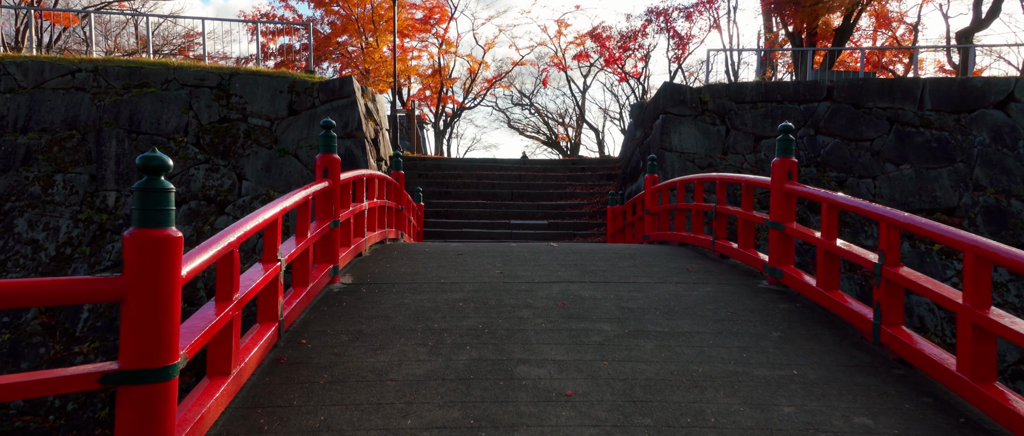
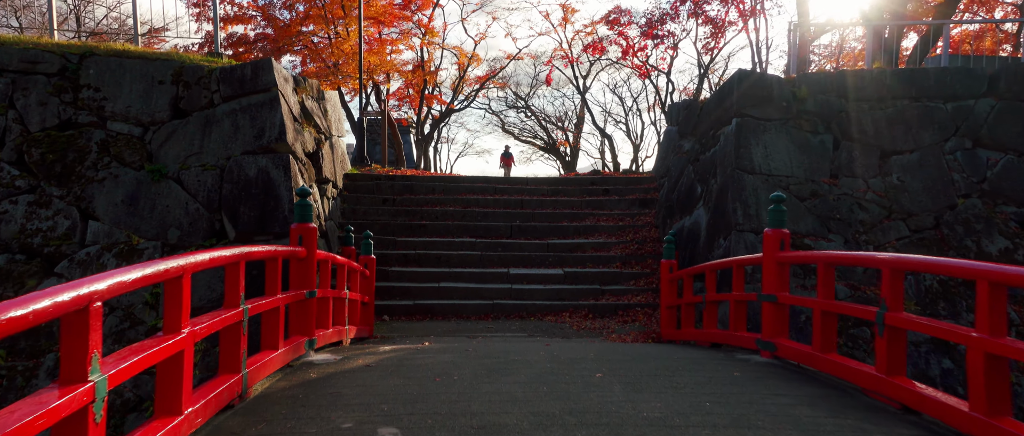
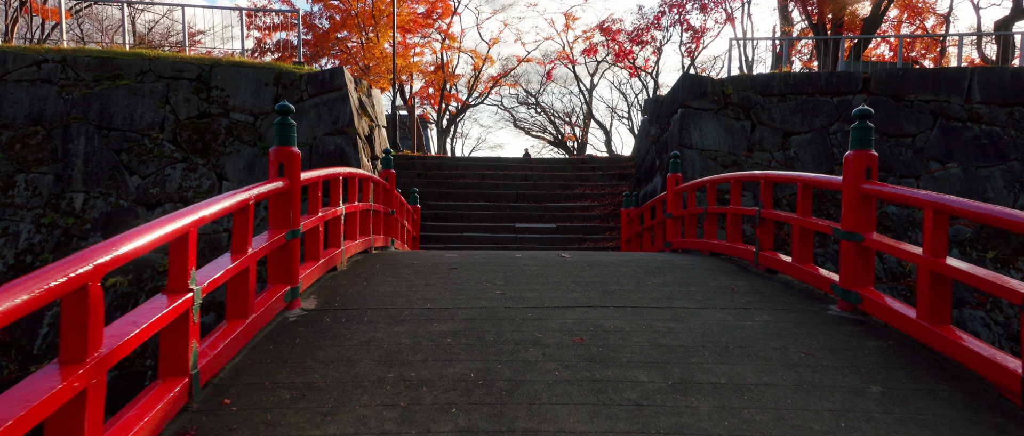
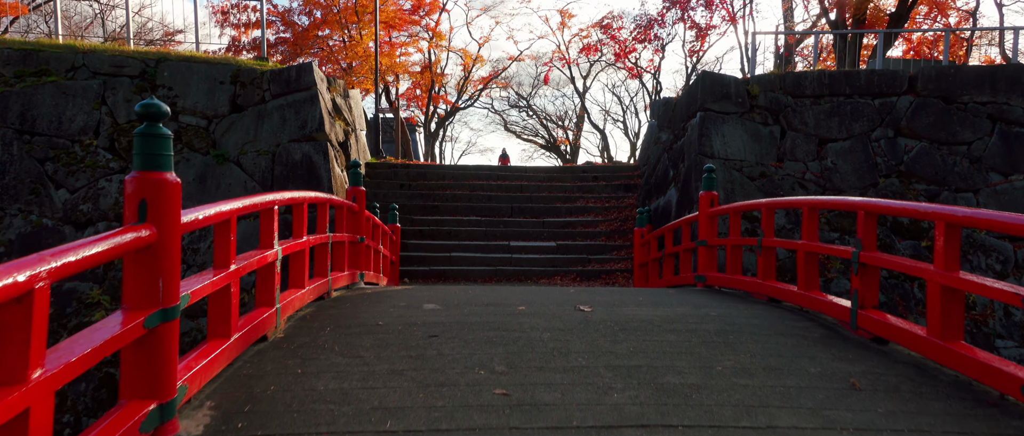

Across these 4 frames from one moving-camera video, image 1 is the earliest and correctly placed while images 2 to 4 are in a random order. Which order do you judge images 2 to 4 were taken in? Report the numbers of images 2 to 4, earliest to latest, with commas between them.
3, 4, 2
